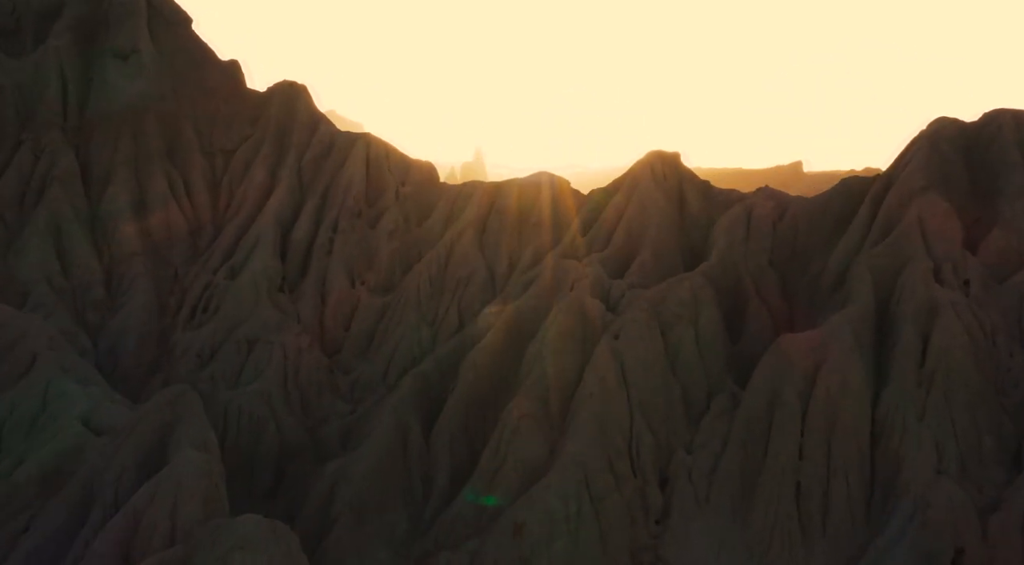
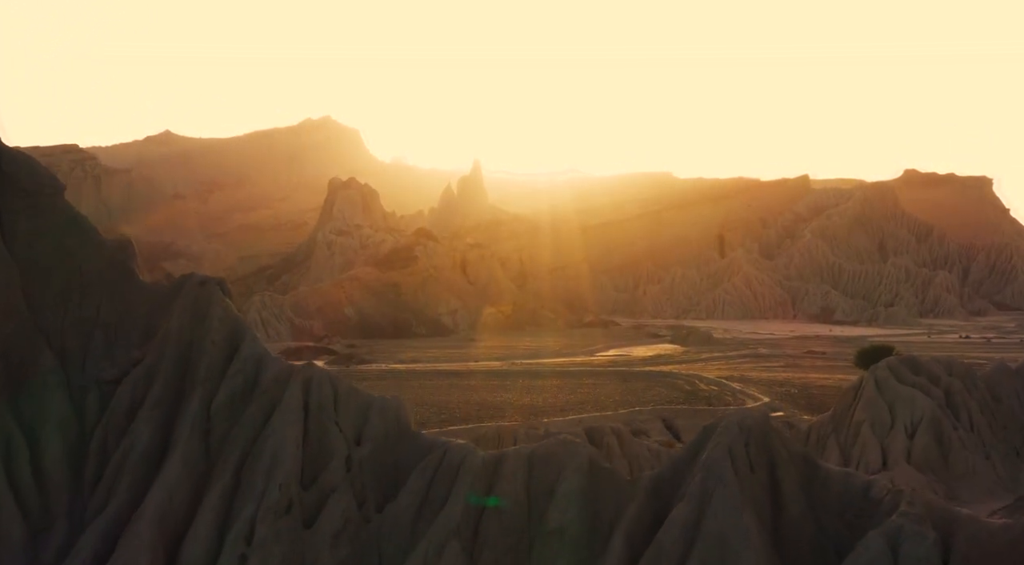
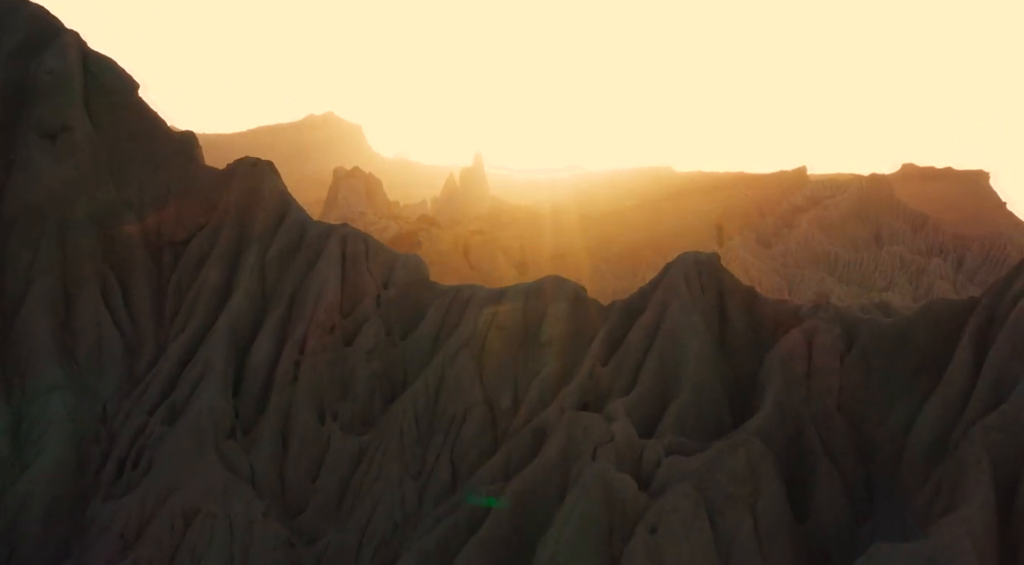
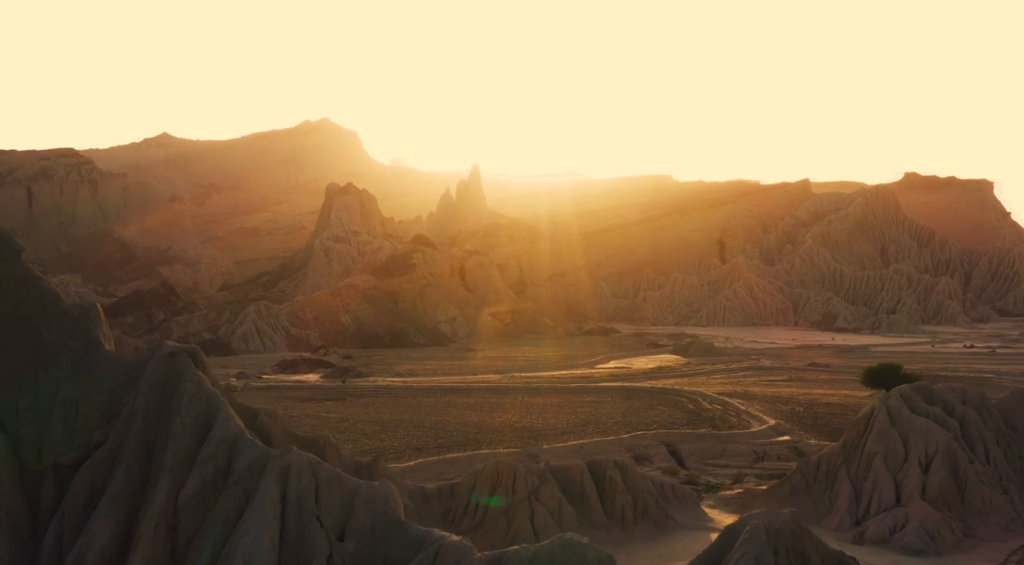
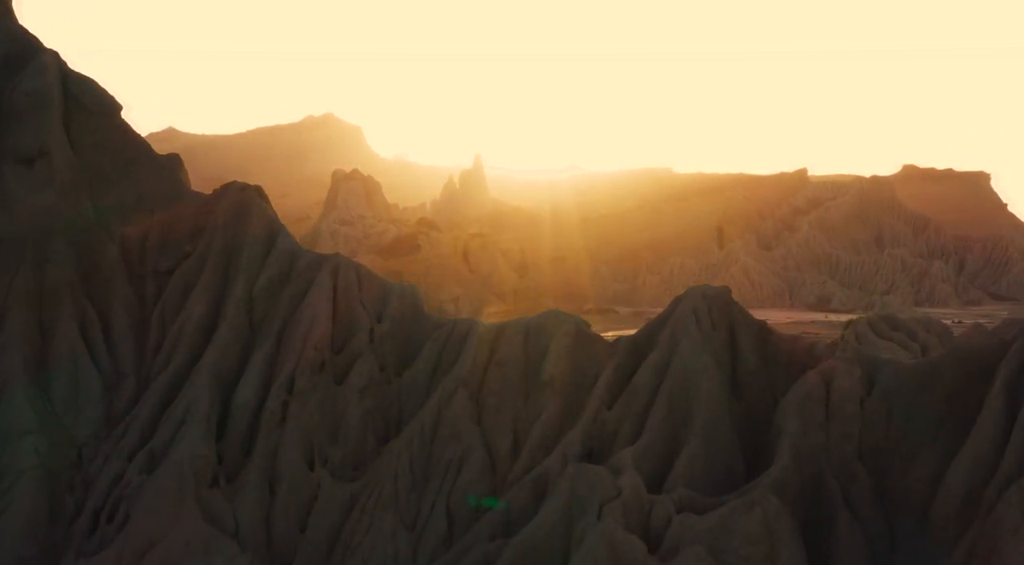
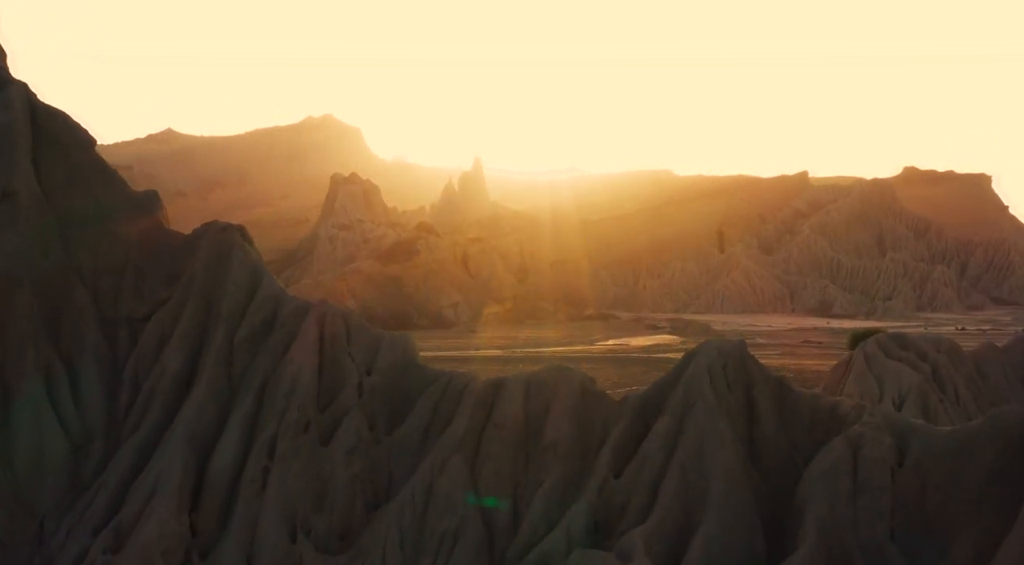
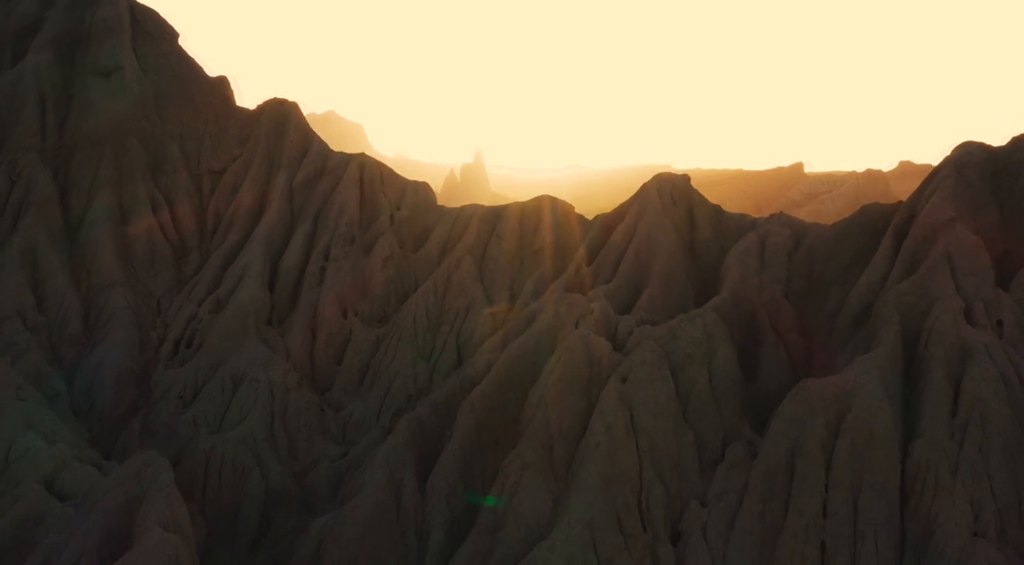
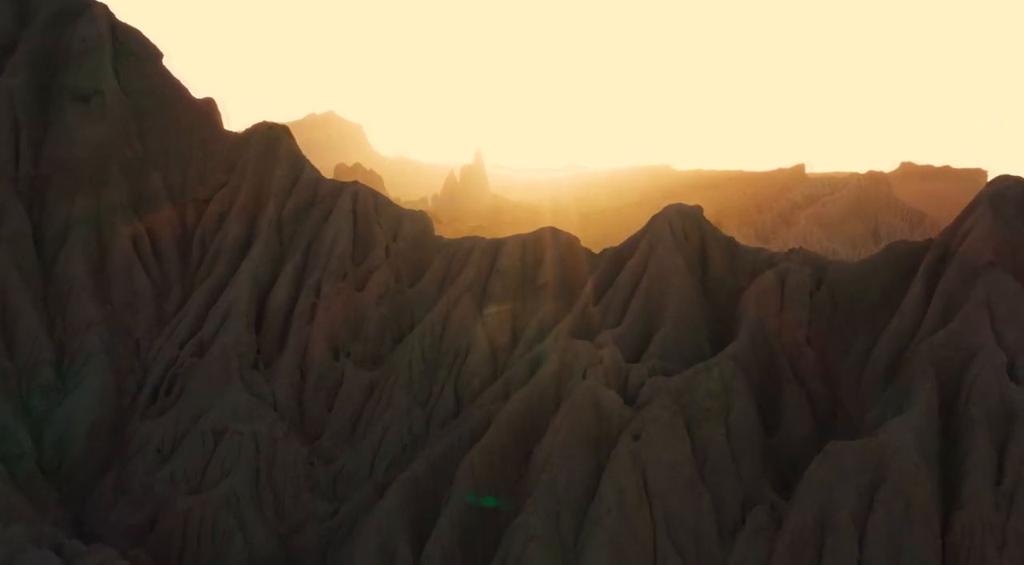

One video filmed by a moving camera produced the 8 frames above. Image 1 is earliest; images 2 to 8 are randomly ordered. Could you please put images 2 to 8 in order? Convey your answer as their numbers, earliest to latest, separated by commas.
7, 8, 3, 5, 6, 2, 4
